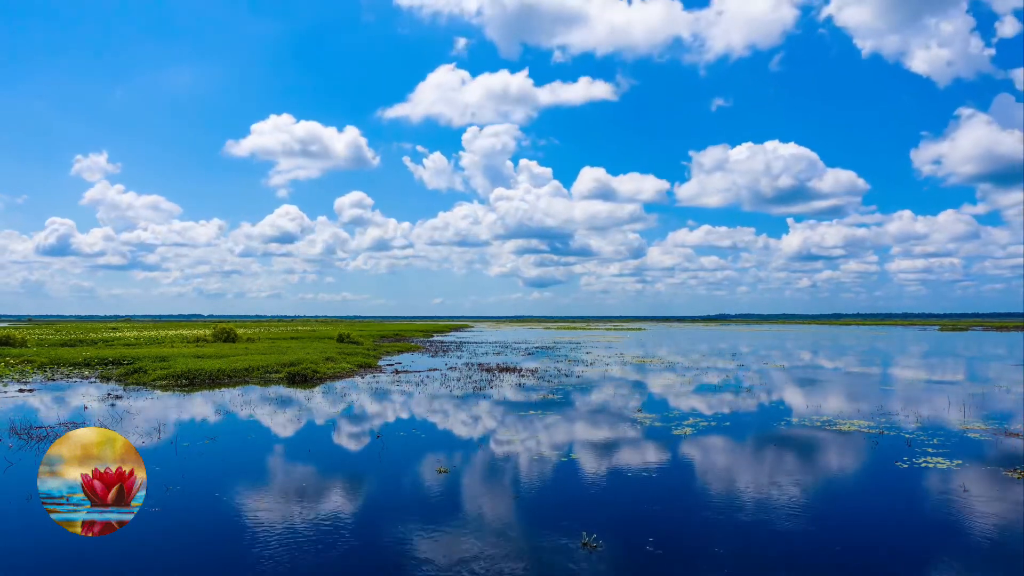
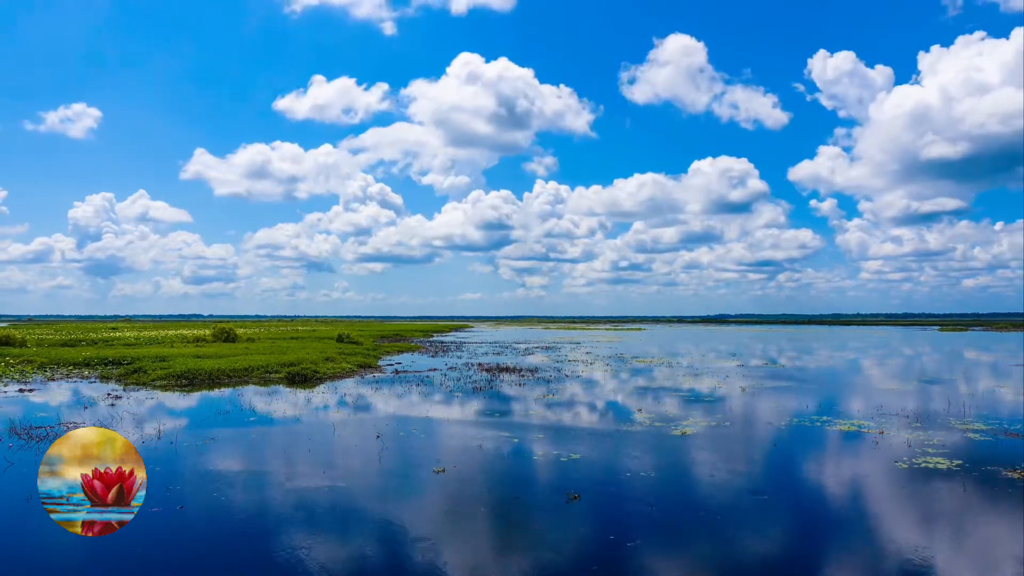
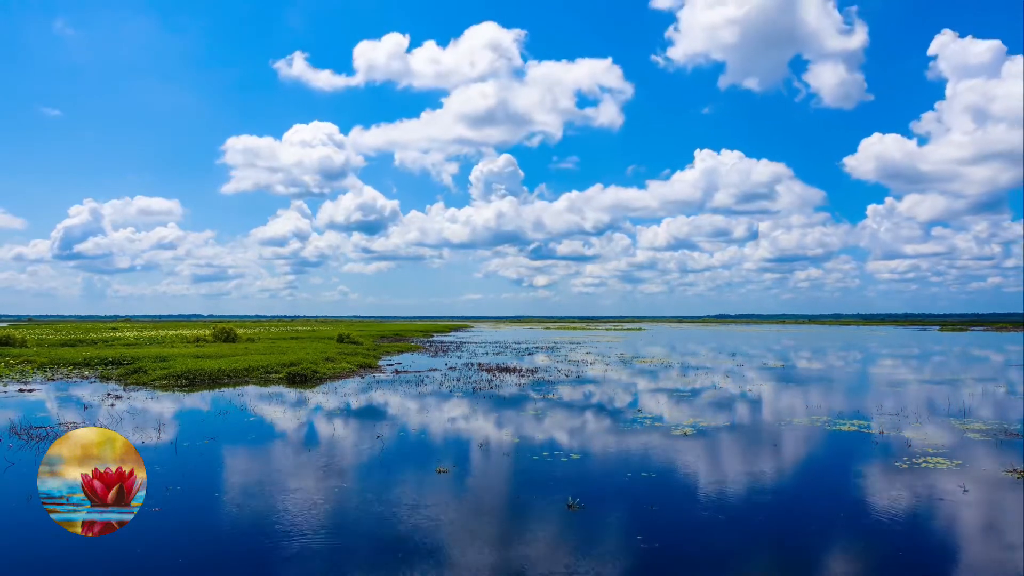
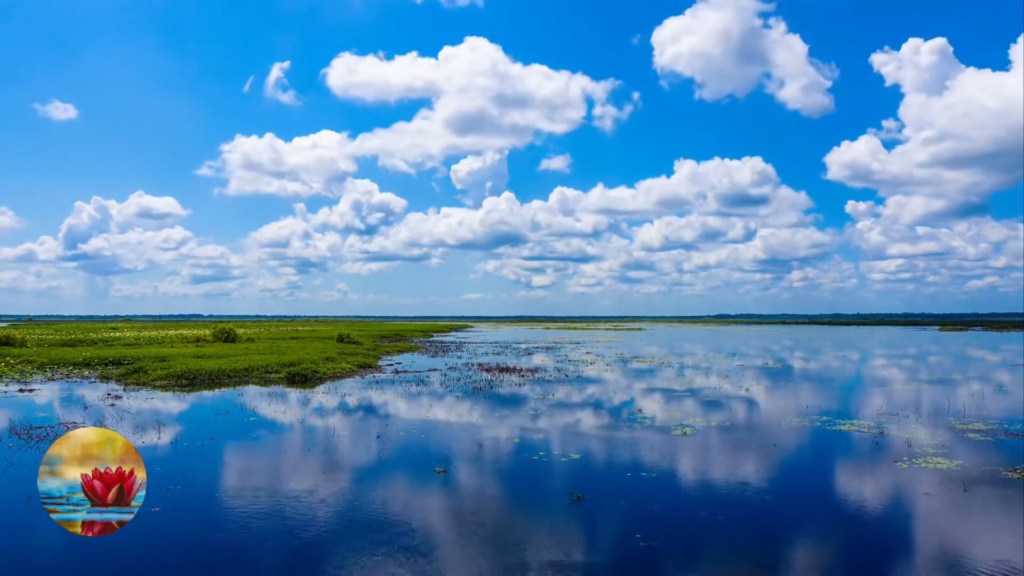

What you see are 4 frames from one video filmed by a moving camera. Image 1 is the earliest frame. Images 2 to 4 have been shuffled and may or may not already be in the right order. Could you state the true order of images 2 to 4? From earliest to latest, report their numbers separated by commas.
3, 4, 2
